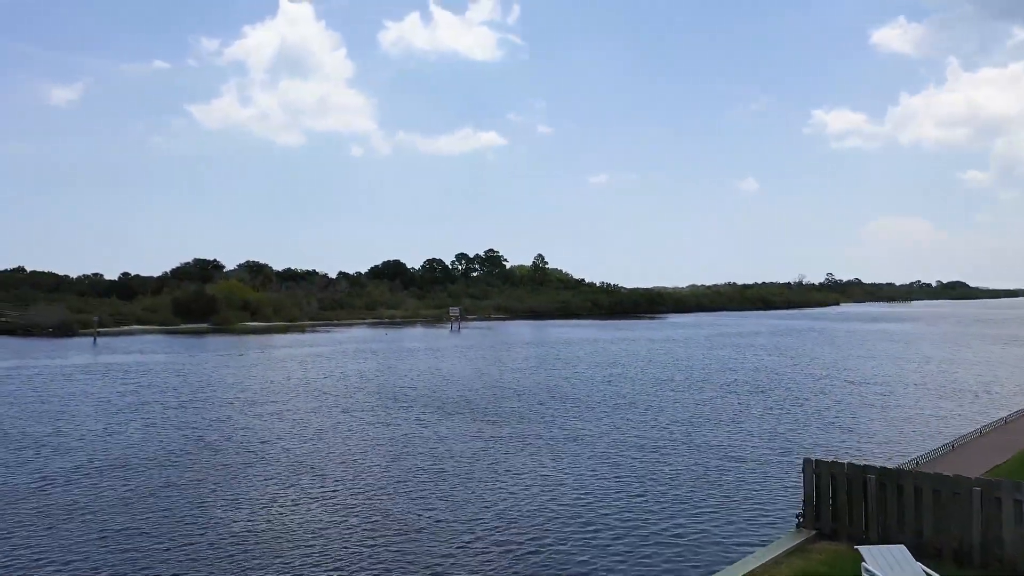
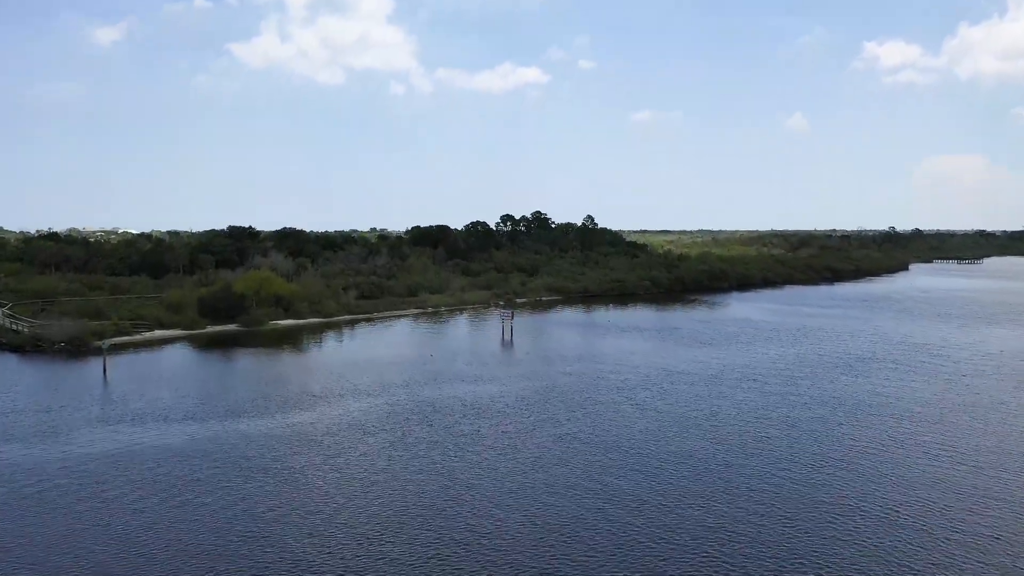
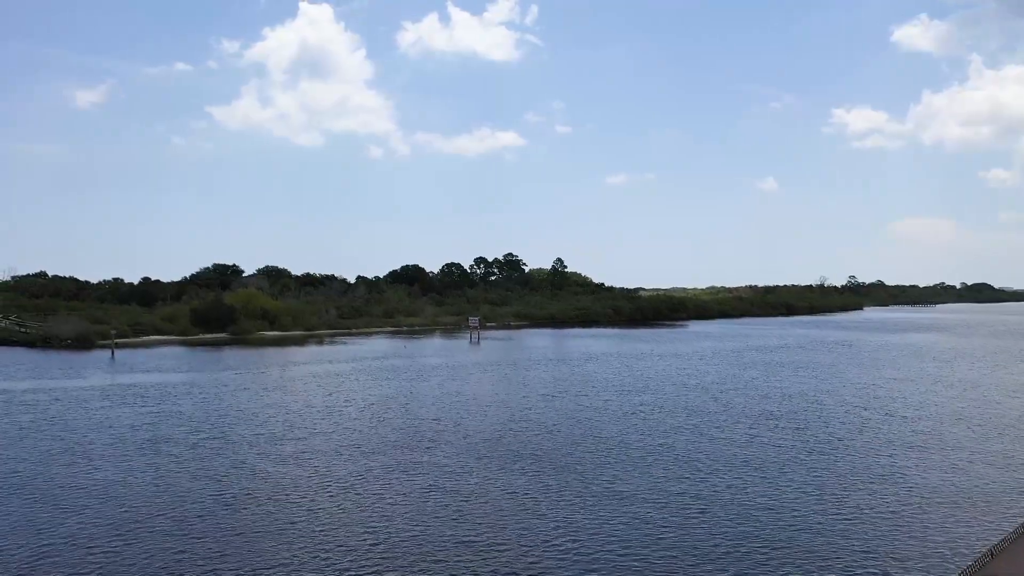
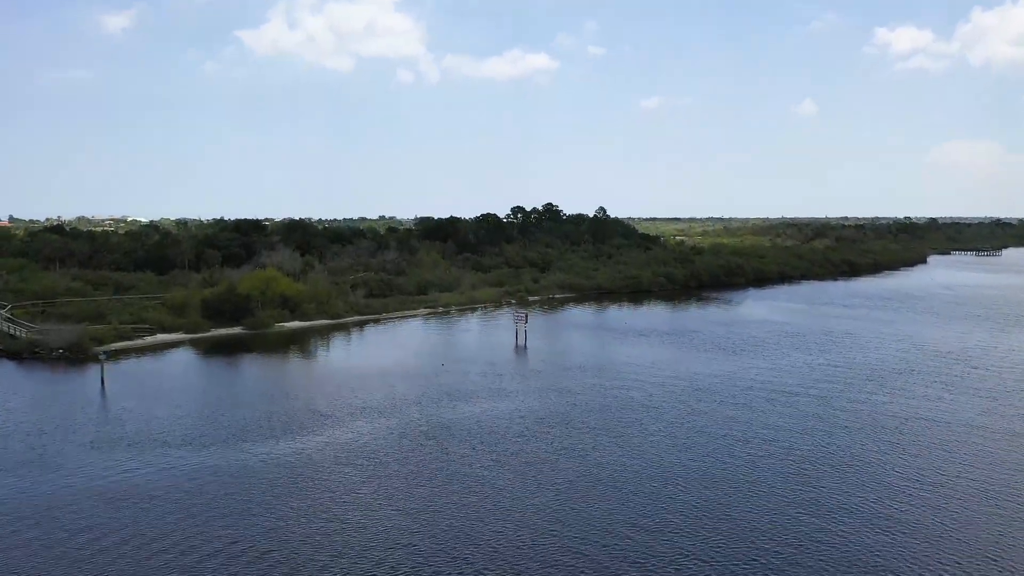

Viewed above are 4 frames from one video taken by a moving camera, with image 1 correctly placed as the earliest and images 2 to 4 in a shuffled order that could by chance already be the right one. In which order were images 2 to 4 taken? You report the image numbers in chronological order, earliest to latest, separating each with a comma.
3, 2, 4
